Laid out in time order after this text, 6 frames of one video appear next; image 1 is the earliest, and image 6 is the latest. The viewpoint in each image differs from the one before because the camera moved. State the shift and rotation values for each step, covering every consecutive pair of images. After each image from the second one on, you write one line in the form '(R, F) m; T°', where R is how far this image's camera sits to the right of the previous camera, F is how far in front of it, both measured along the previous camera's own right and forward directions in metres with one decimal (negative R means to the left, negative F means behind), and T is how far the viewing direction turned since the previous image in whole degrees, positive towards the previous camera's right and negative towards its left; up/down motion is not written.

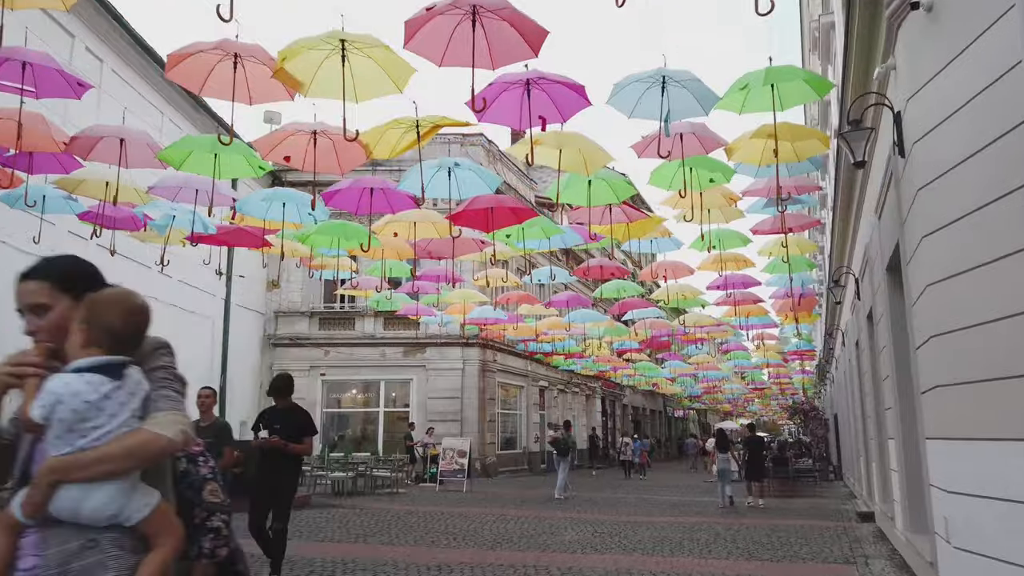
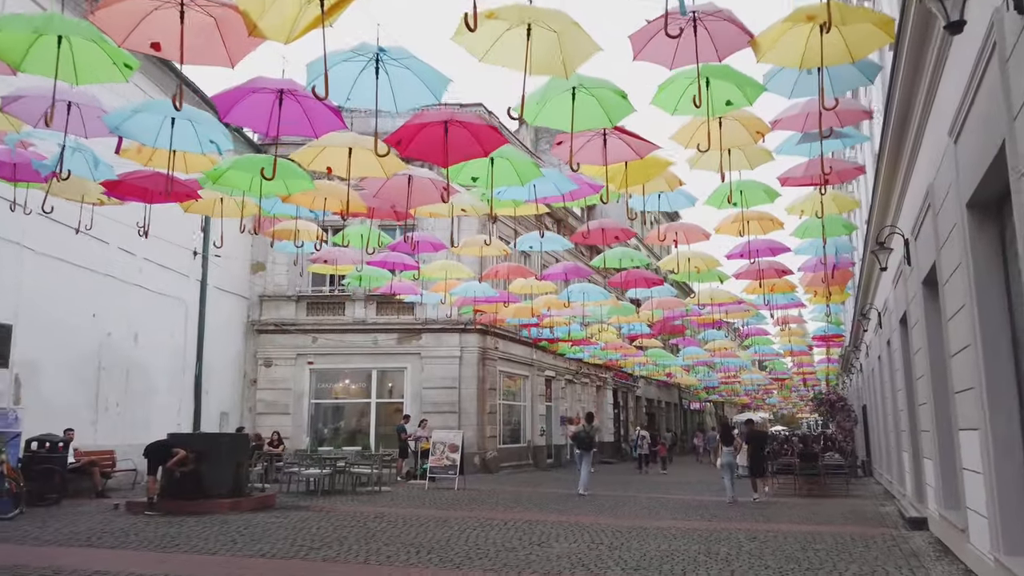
(+0.6, +2.5) m; -1°
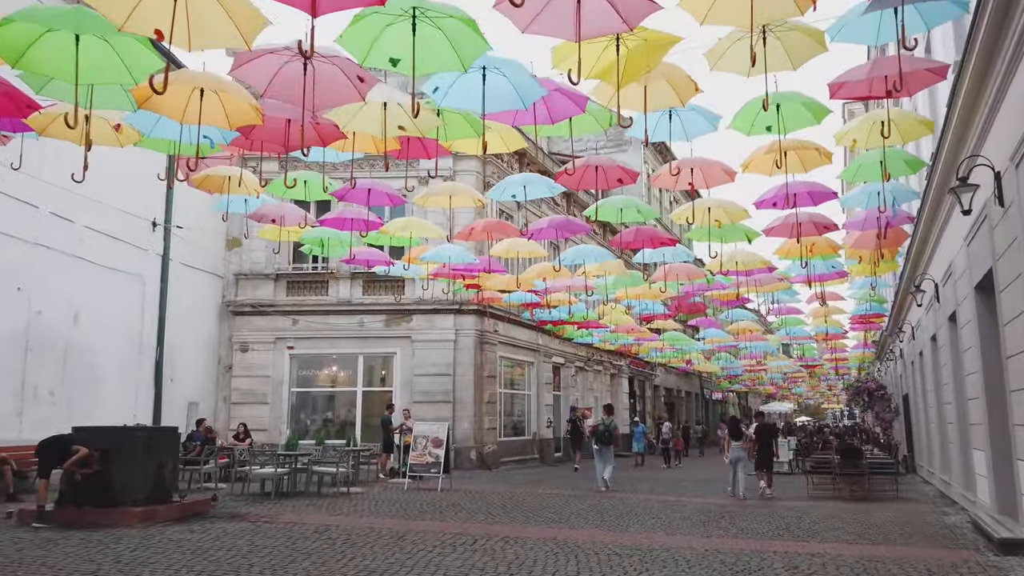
(+0.7, +3.1) m; -2°
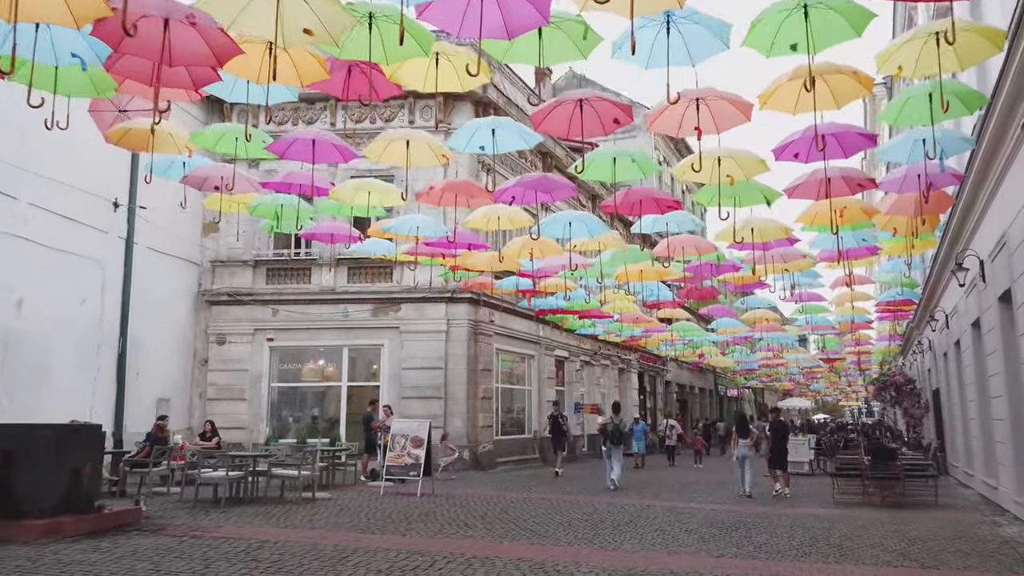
(+0.6, +2.1) m; -1°
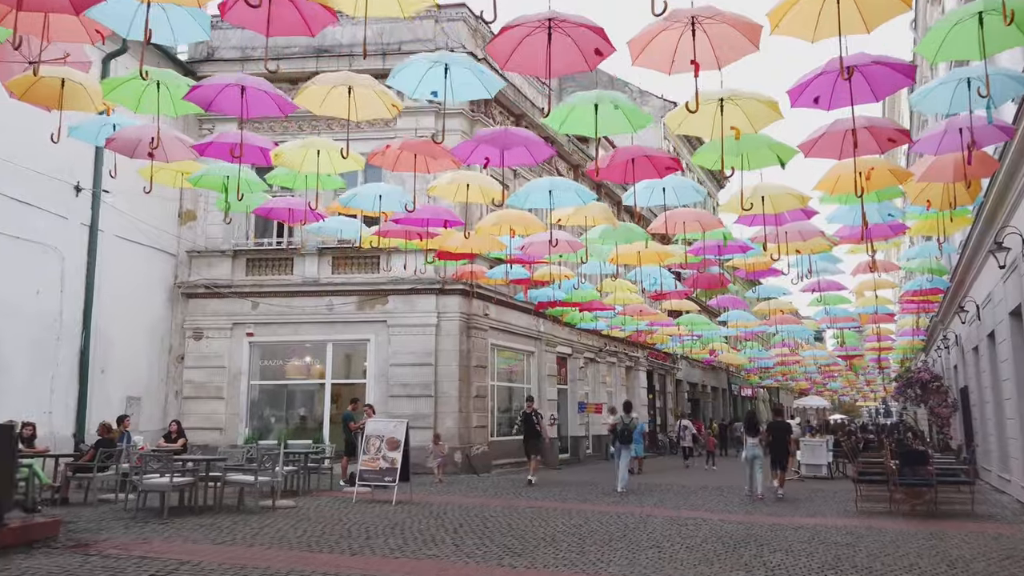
(+0.6, +1.7) m; -1°
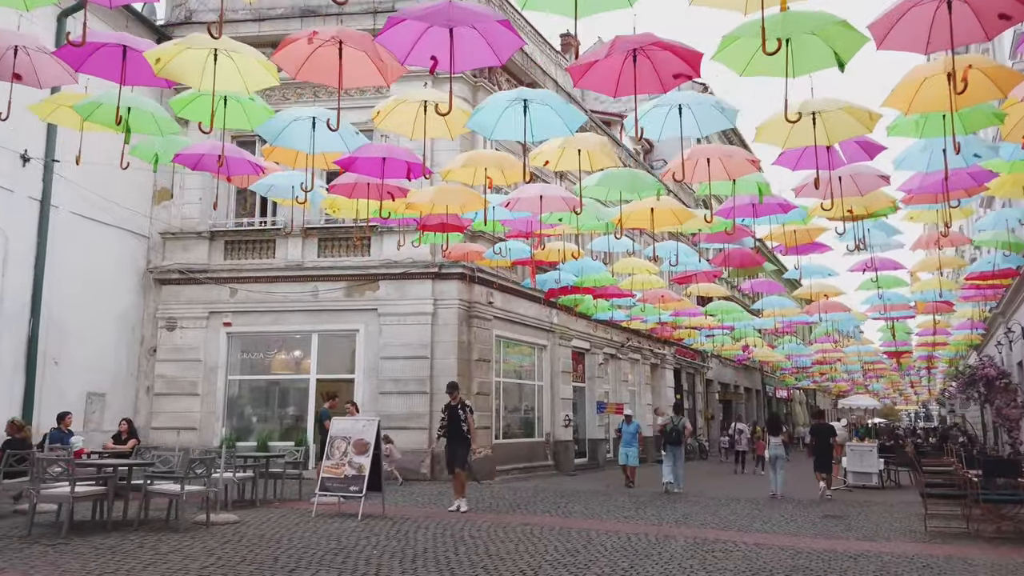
(+0.7, +2.7) m; -2°
